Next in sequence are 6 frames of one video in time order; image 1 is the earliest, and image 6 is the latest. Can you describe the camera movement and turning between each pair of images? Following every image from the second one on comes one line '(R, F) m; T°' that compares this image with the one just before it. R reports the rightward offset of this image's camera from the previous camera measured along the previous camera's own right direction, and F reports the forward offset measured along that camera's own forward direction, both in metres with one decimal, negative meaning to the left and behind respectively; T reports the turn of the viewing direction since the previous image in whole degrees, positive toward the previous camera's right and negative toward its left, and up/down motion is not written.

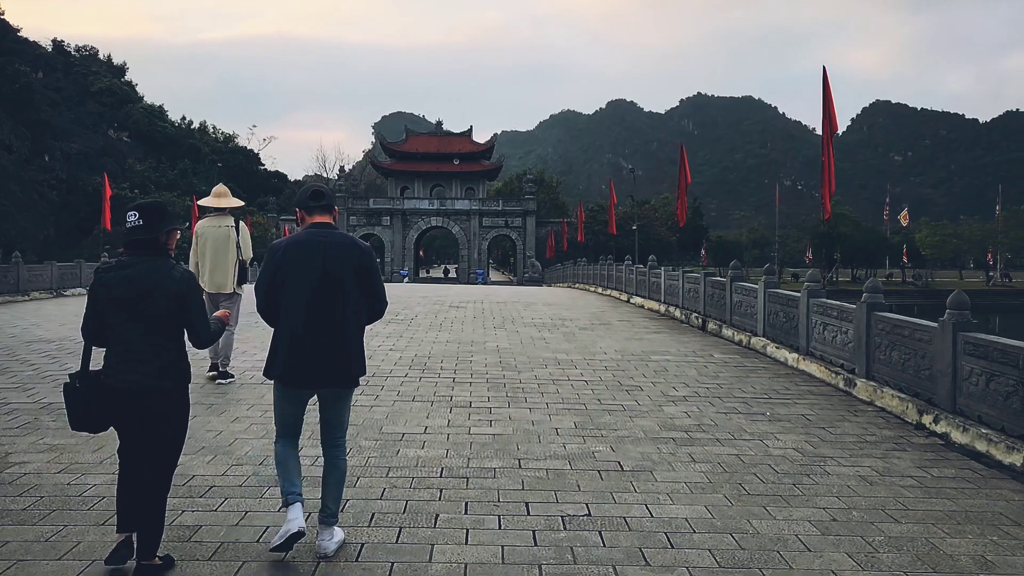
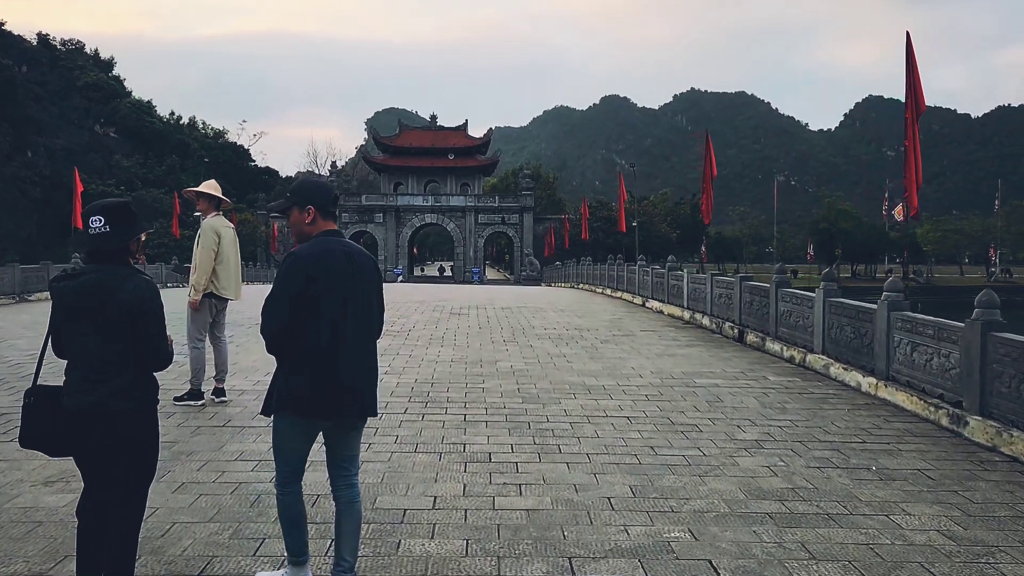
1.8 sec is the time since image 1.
(-0.2, +1.4) m; 0°
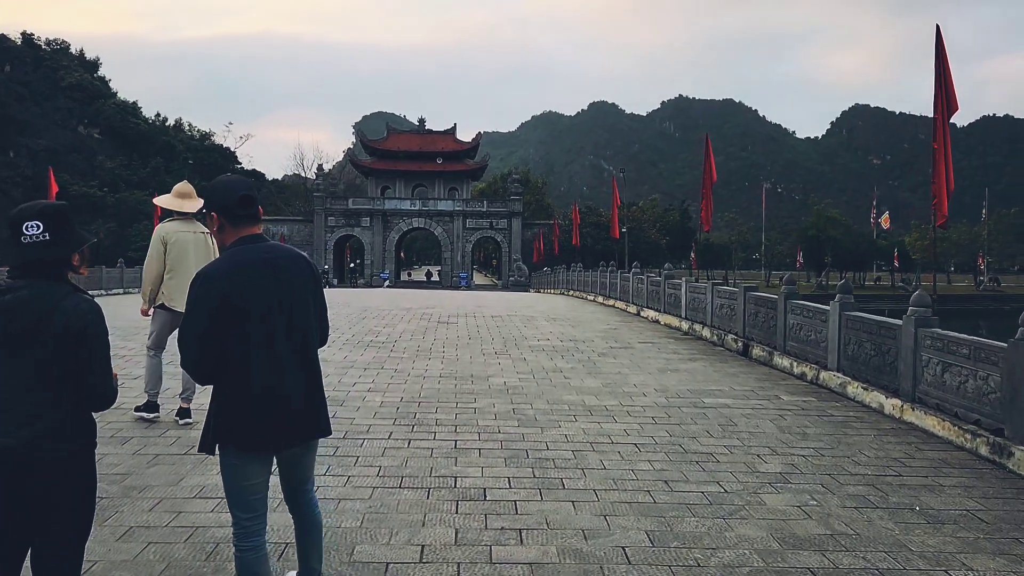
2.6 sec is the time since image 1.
(-0.1, +0.6) m; +1°
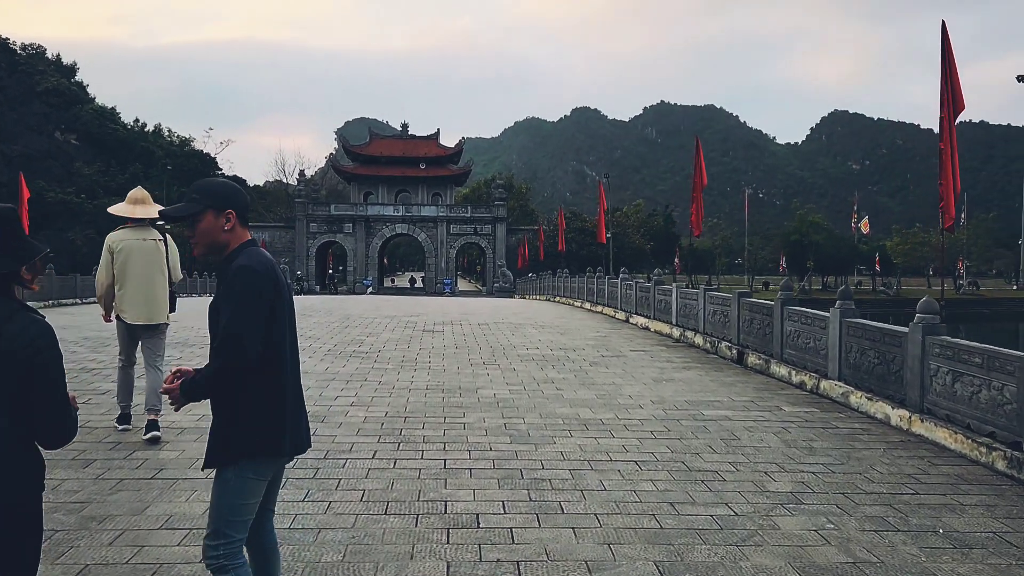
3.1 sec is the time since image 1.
(-0.1, +0.3) m; +1°
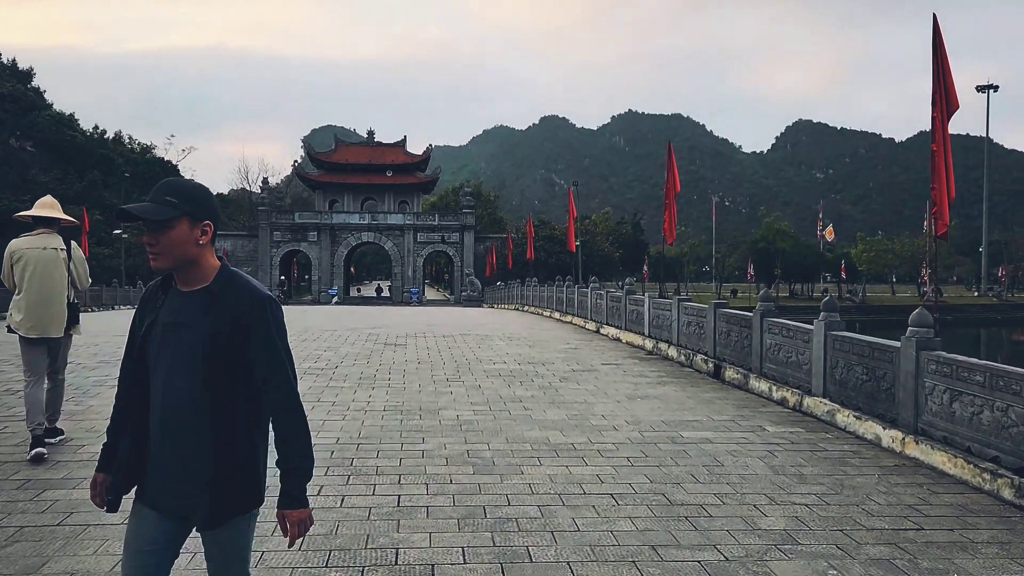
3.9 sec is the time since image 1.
(0.0, +0.5) m; +2°
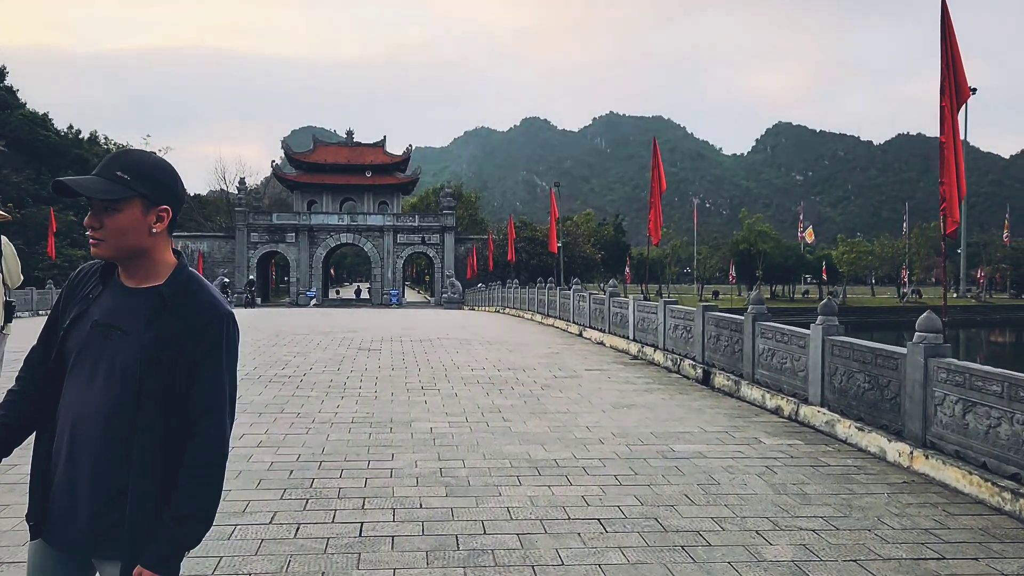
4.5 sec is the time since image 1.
(0.0, +0.5) m; +1°
